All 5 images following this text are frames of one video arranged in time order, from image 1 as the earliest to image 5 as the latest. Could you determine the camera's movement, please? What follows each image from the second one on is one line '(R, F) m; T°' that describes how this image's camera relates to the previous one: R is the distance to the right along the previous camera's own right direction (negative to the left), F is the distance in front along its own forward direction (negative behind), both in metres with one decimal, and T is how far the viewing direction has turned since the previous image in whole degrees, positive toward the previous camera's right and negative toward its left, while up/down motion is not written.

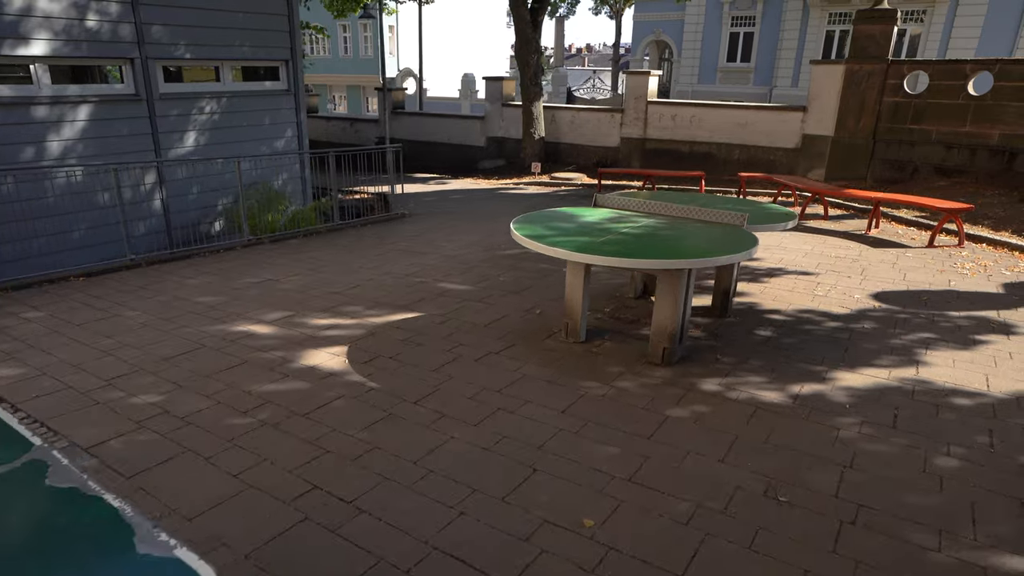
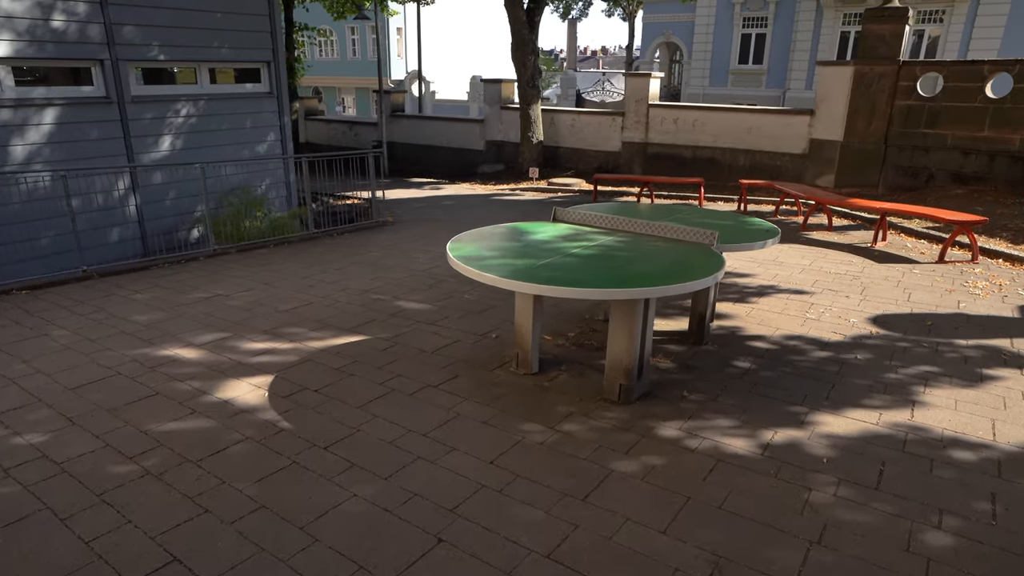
(+0.5, +0.5) m; -1°
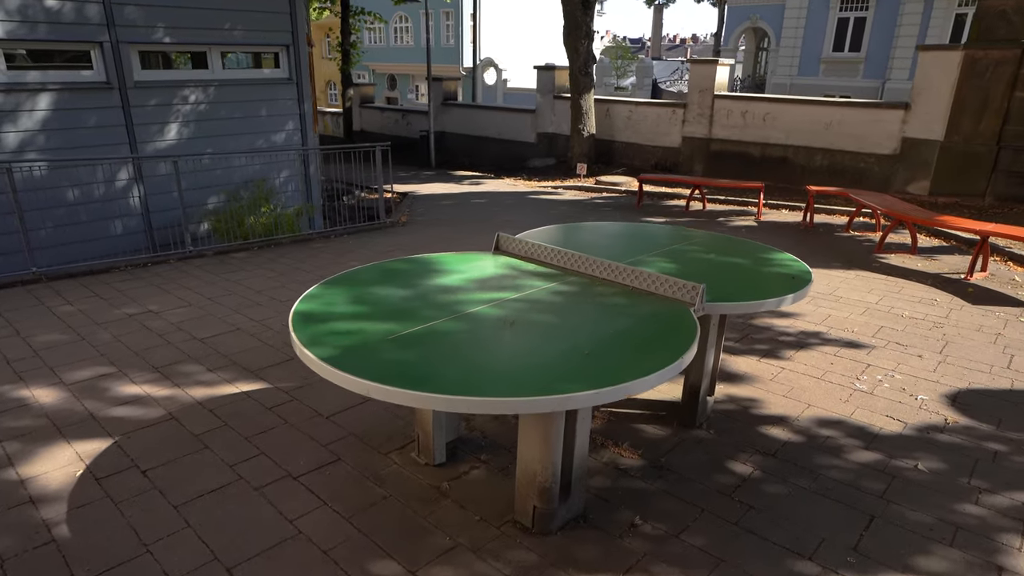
(+0.9, +1.2) m; -7°
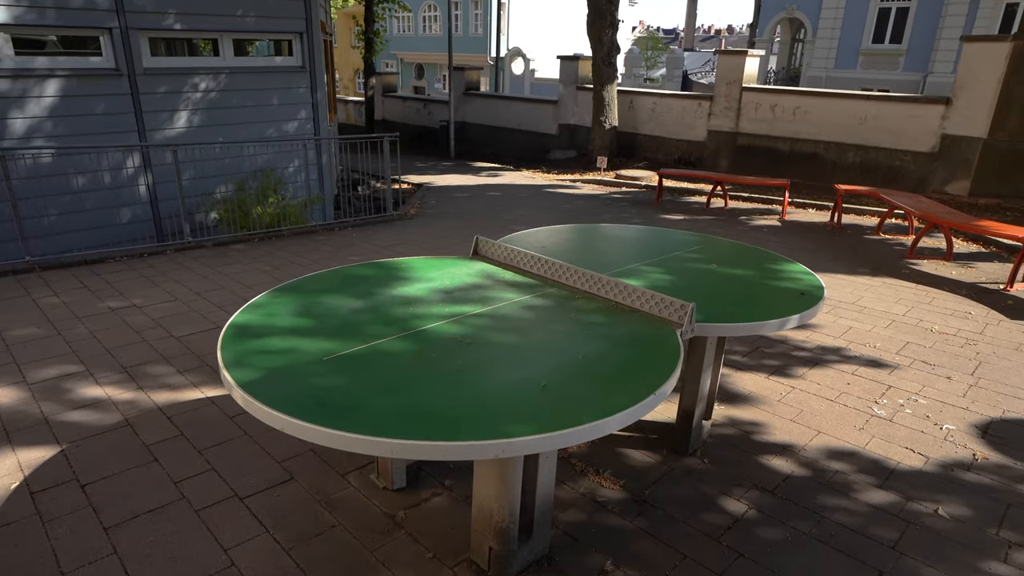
(+0.3, +0.3) m; -2°
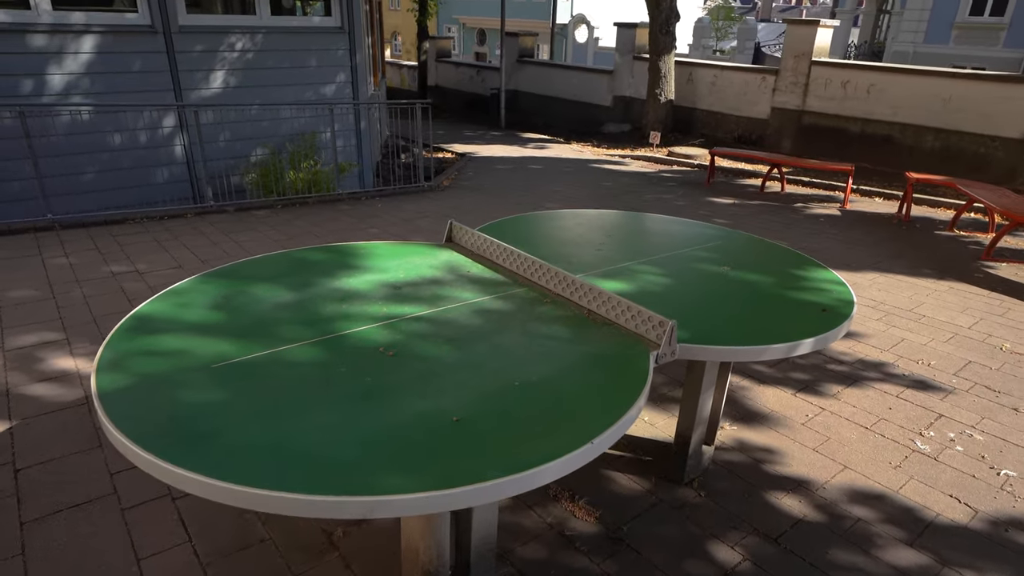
(+0.3, +0.4) m; -5°
